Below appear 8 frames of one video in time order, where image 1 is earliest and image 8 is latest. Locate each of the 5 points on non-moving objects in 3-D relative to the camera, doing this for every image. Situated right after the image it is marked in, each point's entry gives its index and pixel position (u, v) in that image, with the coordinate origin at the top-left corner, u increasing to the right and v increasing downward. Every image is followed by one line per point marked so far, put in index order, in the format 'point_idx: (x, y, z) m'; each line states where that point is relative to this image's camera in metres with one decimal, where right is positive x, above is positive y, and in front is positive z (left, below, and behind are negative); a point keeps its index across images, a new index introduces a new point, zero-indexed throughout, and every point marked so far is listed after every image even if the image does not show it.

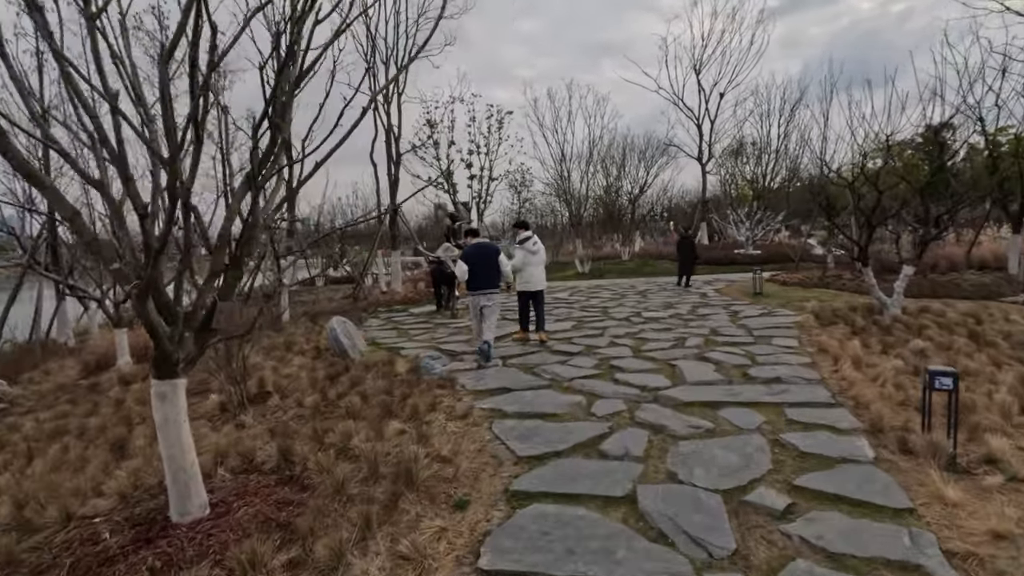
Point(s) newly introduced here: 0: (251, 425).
0: (-2.1, -1.1, +4.4) m
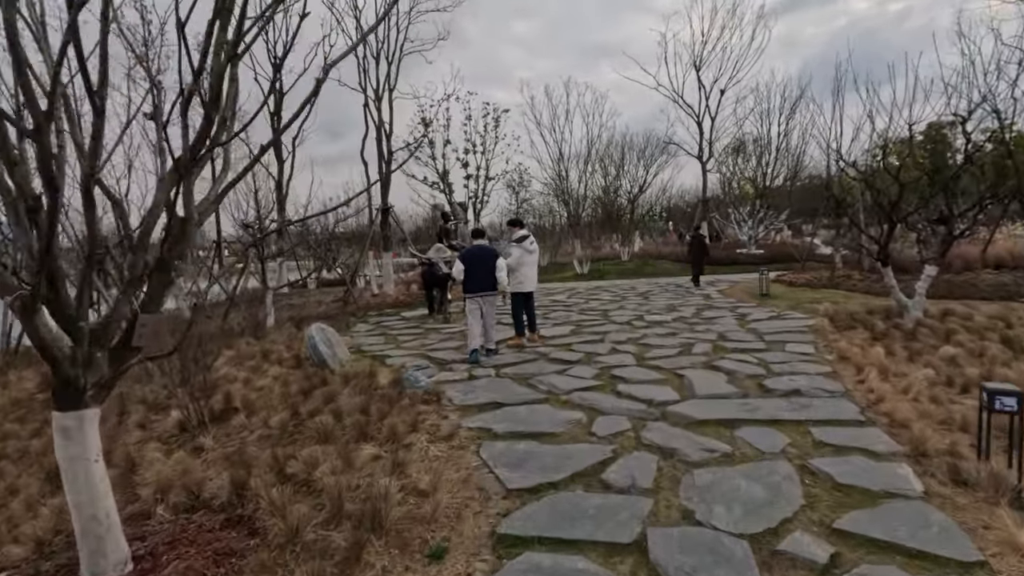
0: (-2.2, -1.2, +3.9) m
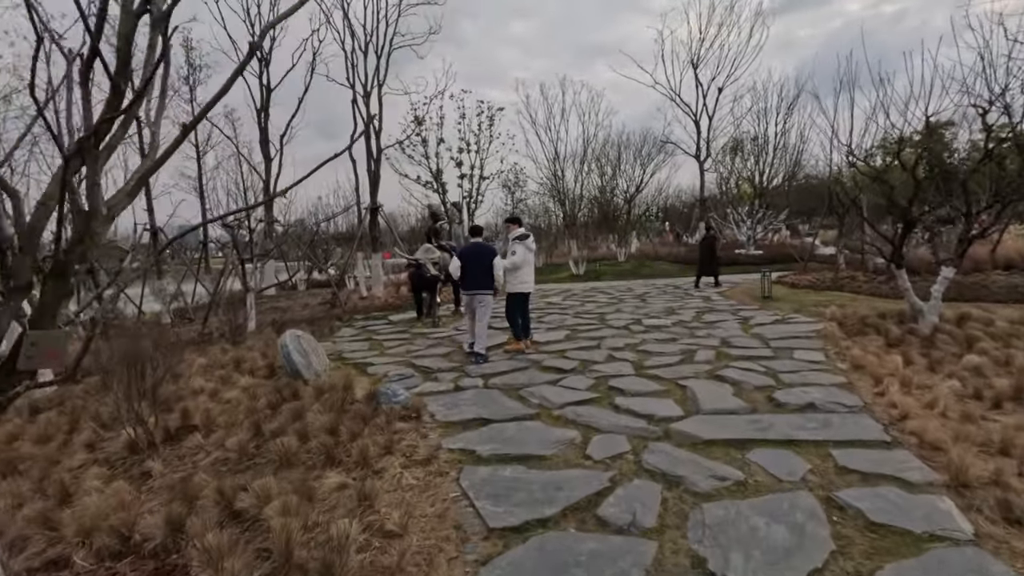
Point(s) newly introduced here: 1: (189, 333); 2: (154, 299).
0: (-2.3, -1.2, +3.5) m
1: (-5.8, -0.8, +9.7) m
2: (-8.8, -0.3, +13.2) m
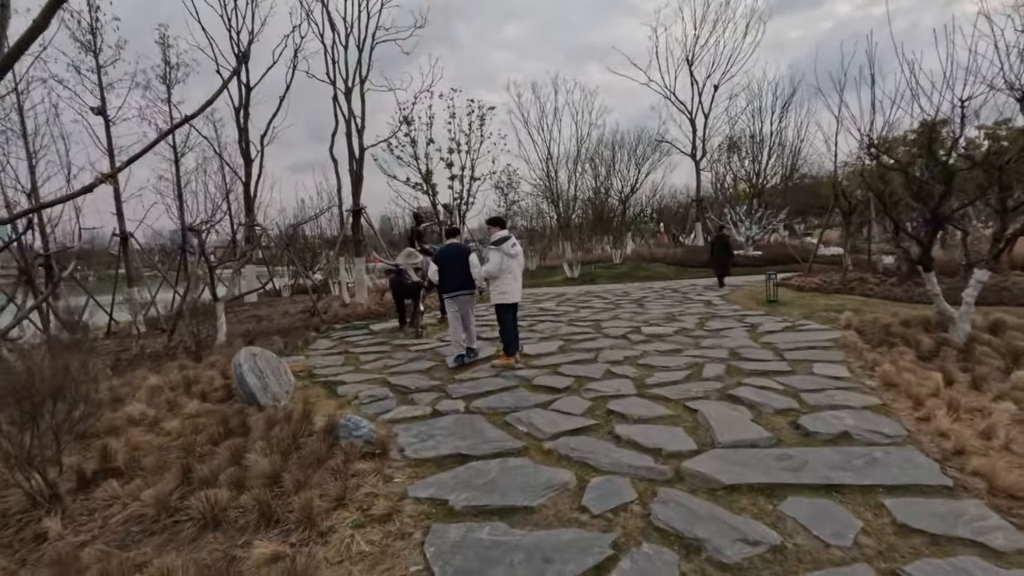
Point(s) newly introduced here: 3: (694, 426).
0: (-2.4, -1.3, +2.8) m
1: (-6.0, -1.0, +9.0) m
2: (-9.0, -0.5, +12.5) m
3: (+1.4, -1.0, +3.9) m
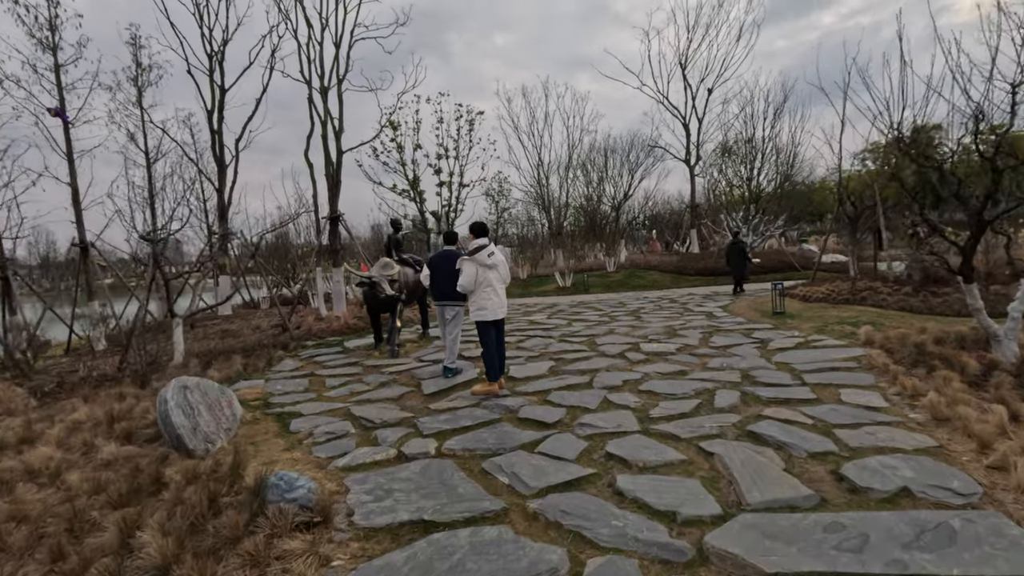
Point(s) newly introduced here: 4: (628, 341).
0: (-2.5, -1.4, +2.0) m
1: (-6.2, -1.2, +8.1) m
2: (-9.3, -0.8, +11.6) m
3: (+1.2, -1.1, +3.2) m
4: (+1.6, -0.7, +7.5) m
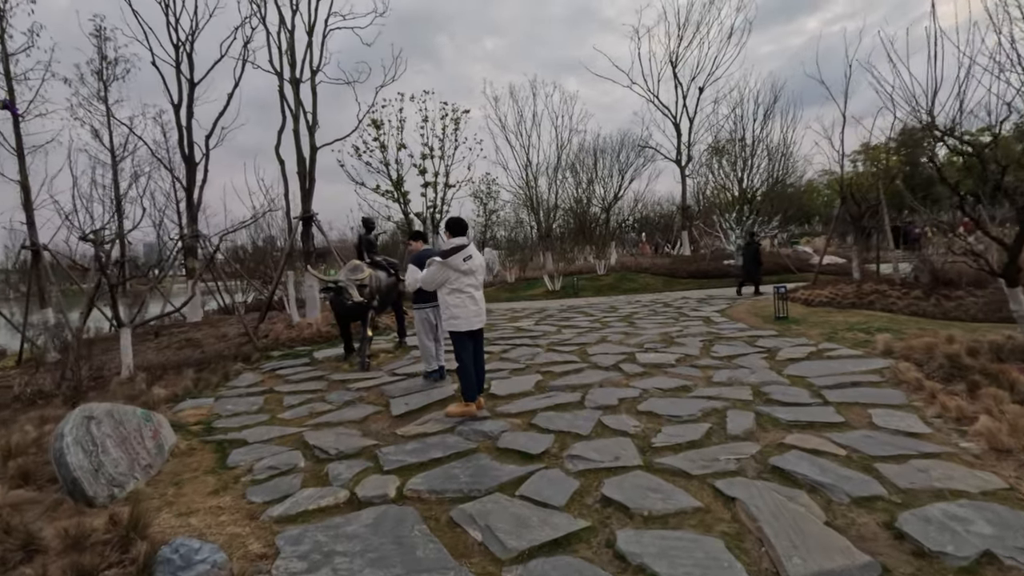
0: (-2.6, -1.5, +1.3) m
1: (-6.4, -1.3, +7.3) m
2: (-9.6, -0.9, +10.7) m
3: (+1.1, -1.2, +2.5) m
4: (+1.4, -0.8, +6.9) m
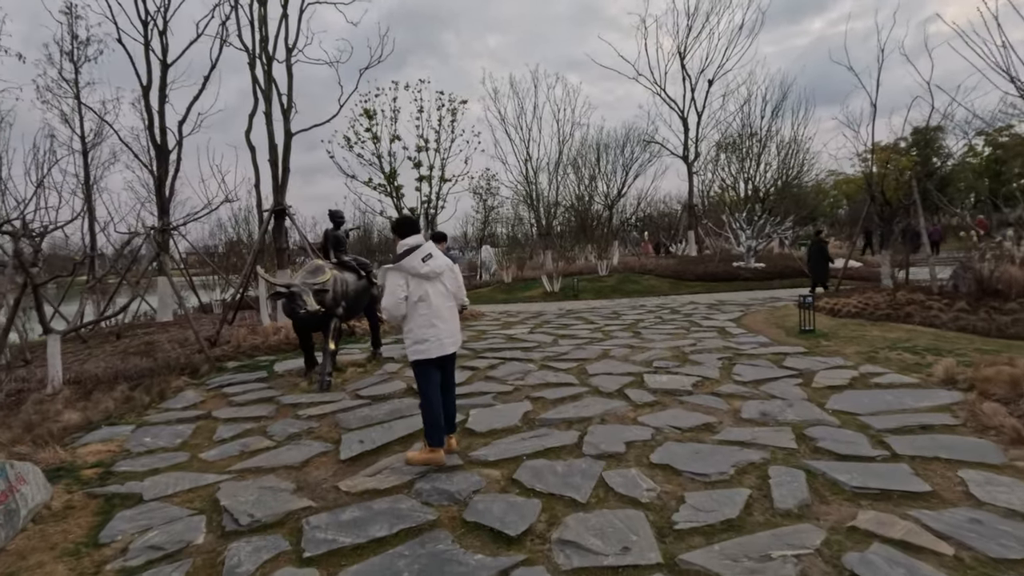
0: (-2.8, -1.6, +0.3) m
1: (-6.6, -1.3, +6.3) m
2: (-9.7, -0.8, +9.7) m
3: (+0.9, -1.3, +1.5) m
4: (+1.3, -0.9, +5.9) m
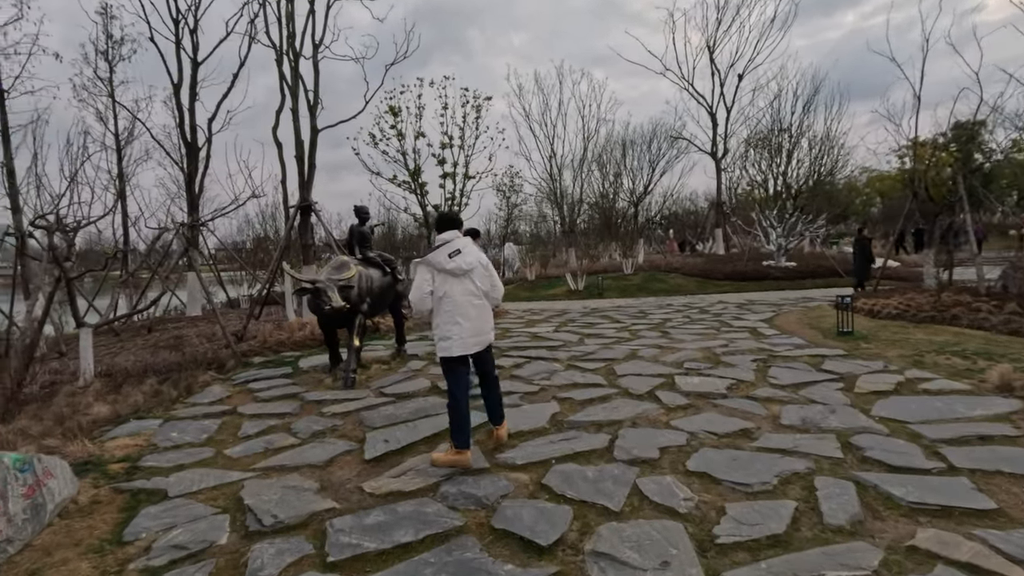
0: (-2.8, -1.5, +0.3) m
1: (-6.3, -1.2, +6.5) m
2: (-9.2, -0.7, +10.0) m
3: (+1.0, -1.3, +1.4) m
4: (+1.6, -0.9, +5.7) m
